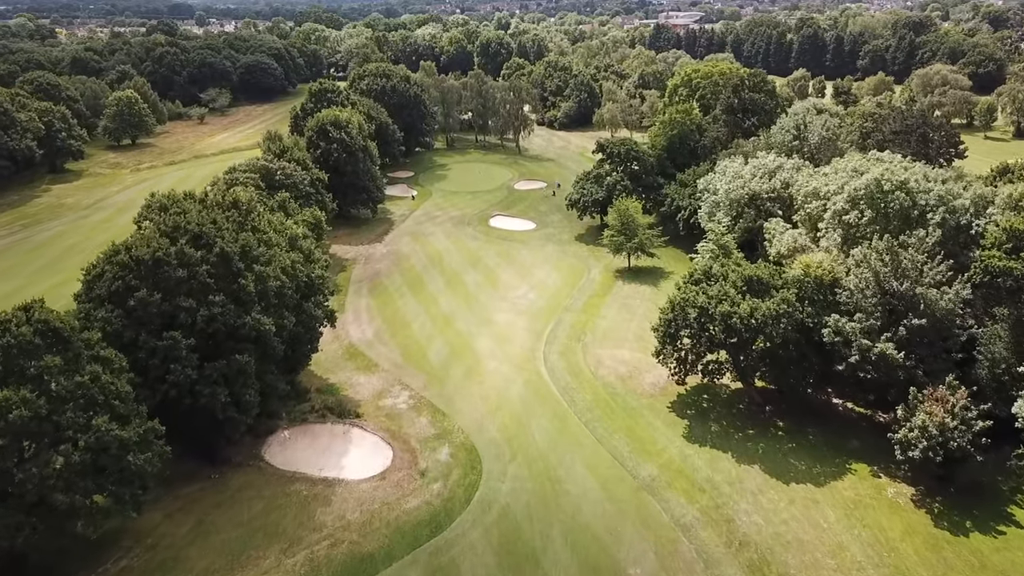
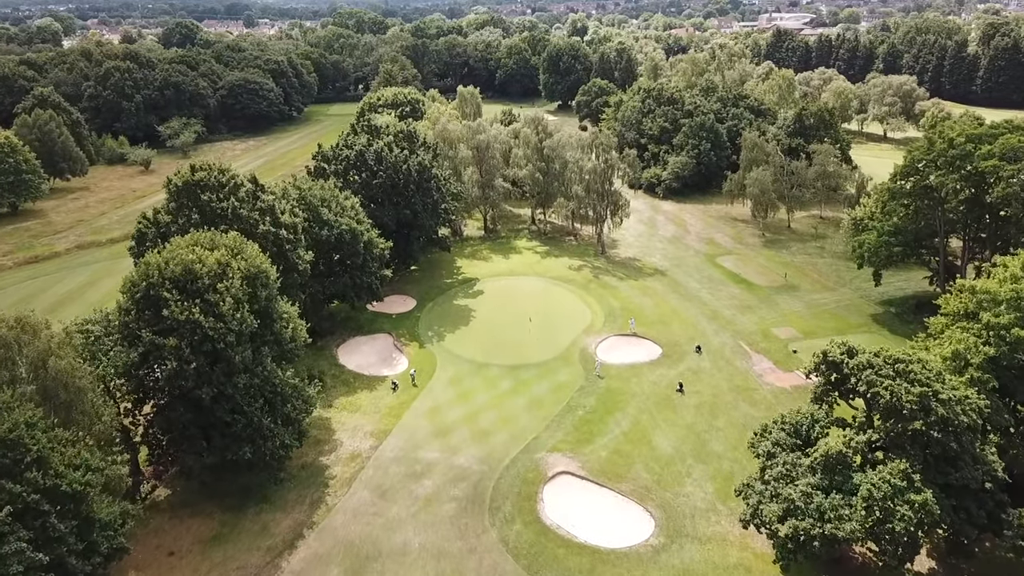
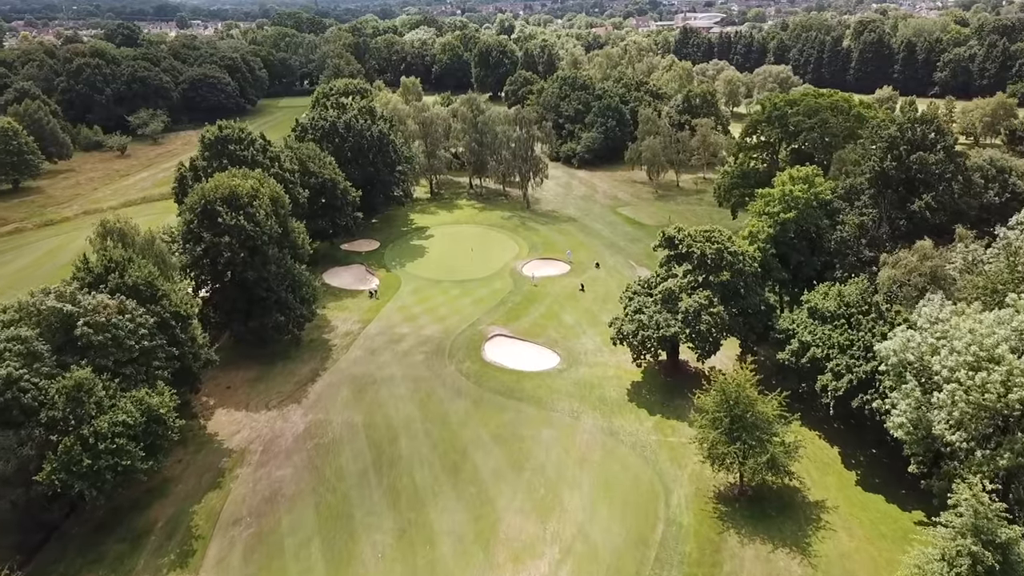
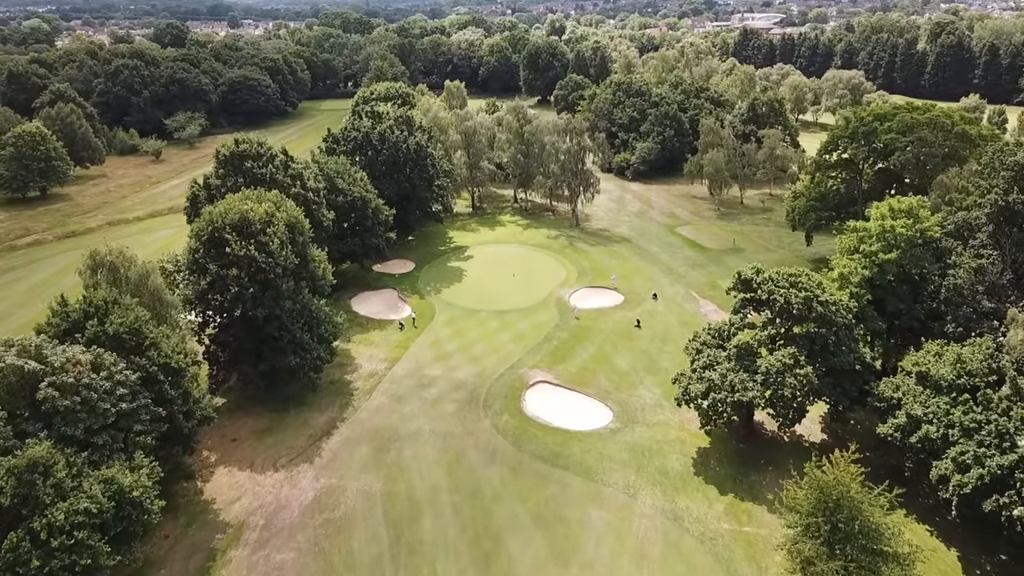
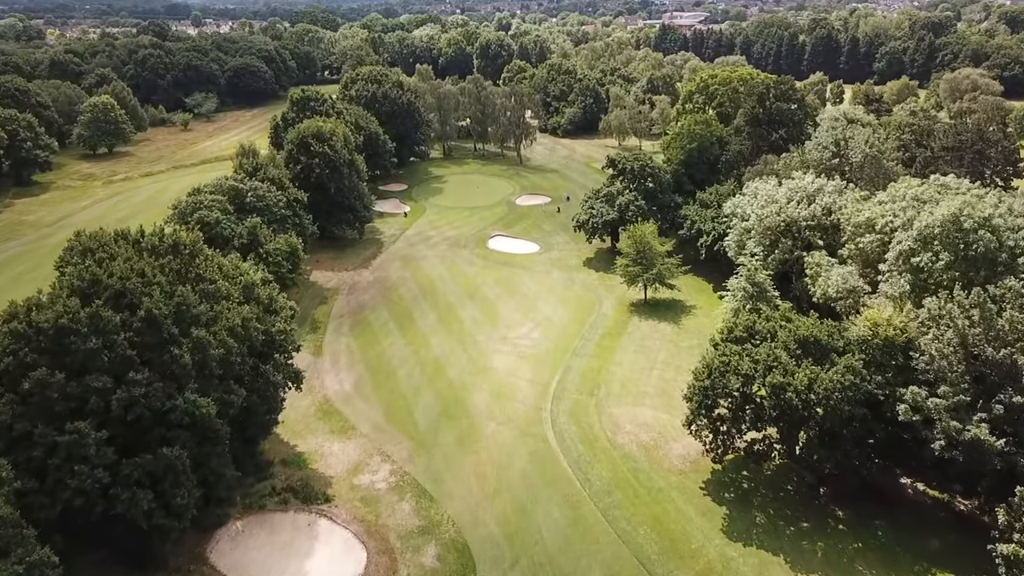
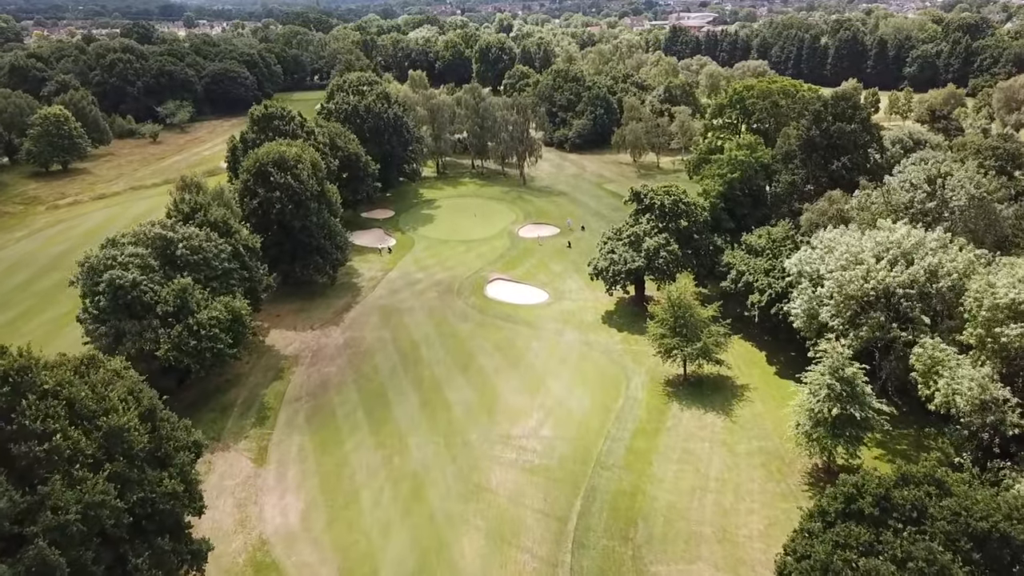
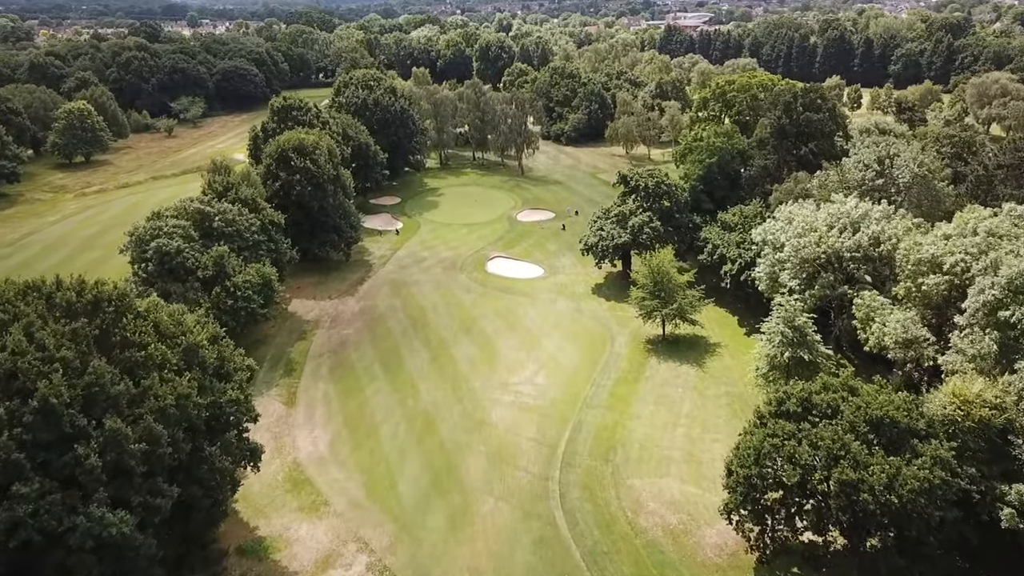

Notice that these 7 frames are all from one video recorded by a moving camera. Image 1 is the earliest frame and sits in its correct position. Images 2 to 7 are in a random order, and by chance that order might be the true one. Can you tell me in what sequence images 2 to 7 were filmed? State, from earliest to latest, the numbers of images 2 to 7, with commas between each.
5, 7, 6, 3, 4, 2
